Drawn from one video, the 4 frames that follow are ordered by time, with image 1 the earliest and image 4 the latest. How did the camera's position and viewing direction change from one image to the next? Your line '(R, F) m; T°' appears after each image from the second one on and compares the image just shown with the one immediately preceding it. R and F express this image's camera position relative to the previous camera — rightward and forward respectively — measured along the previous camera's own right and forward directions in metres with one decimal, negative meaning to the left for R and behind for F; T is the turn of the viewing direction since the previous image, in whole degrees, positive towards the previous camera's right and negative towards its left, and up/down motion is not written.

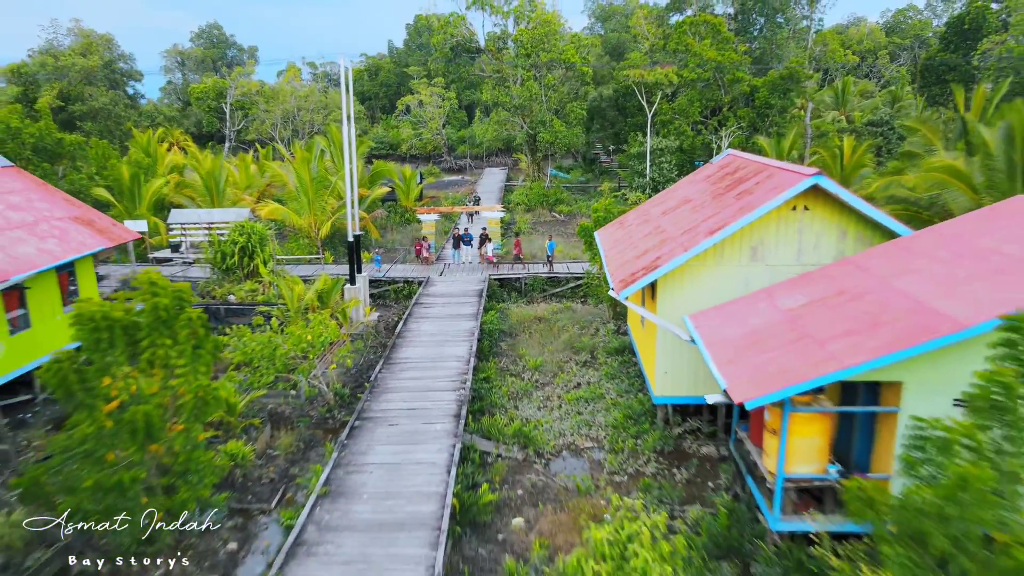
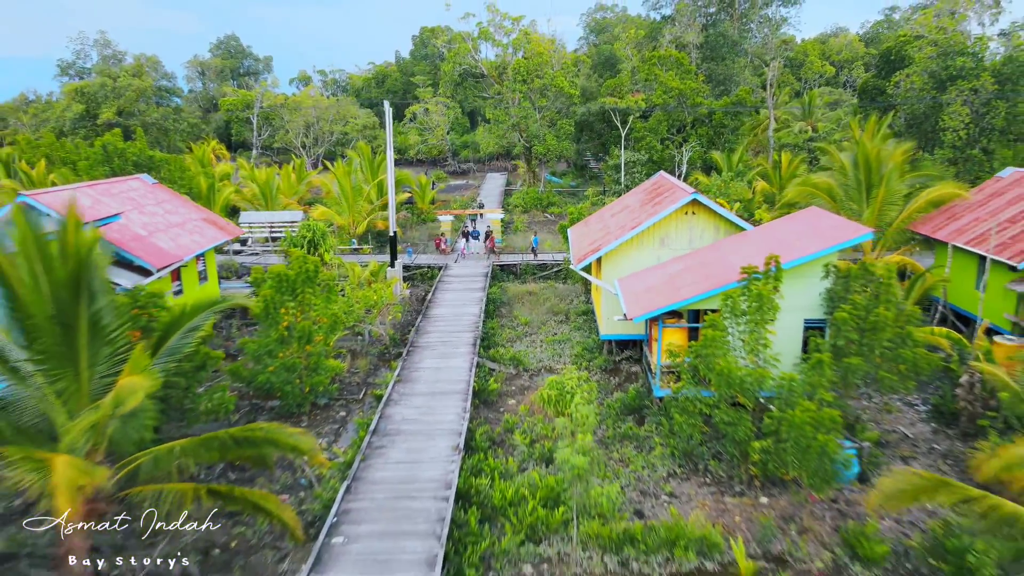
(+0.1, -4.9) m; 0°
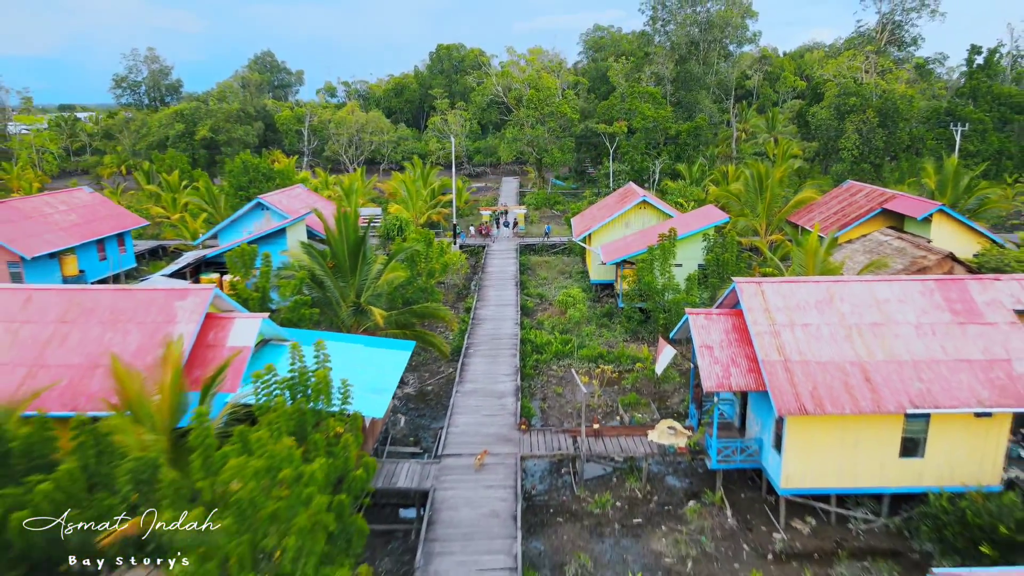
(-0.7, -9.4) m; 0°
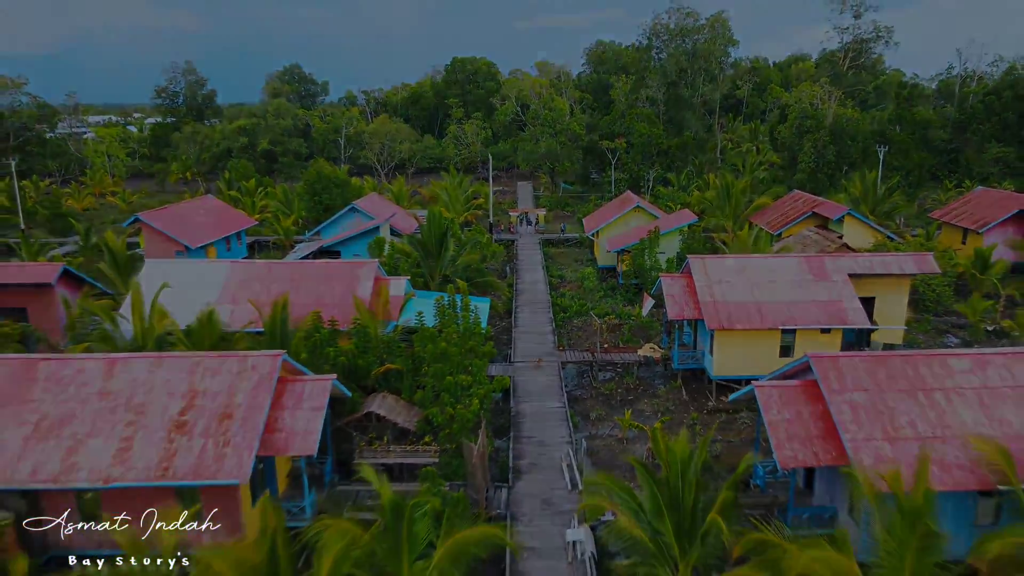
(-1.0, -7.9) m; 0°
